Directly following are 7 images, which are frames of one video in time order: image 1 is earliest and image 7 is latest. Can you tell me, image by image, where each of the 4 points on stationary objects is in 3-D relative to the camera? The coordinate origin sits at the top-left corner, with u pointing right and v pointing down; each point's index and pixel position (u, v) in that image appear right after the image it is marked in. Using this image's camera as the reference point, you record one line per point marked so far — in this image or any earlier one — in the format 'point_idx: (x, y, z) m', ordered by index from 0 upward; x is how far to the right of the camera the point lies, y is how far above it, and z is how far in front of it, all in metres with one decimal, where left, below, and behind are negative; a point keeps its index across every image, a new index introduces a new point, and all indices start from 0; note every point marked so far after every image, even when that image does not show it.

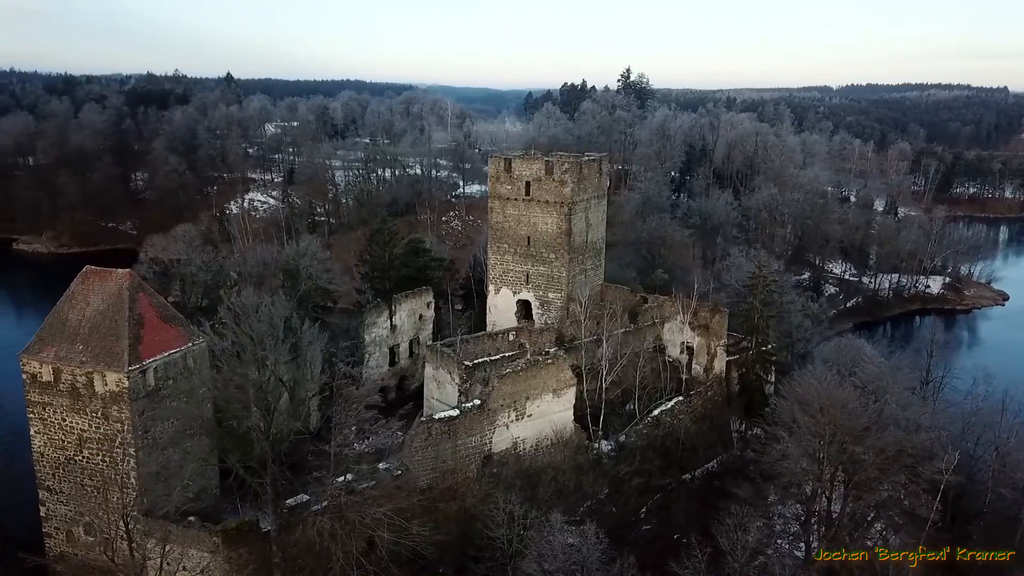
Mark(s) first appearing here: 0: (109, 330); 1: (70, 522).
0: (-5.0, -0.5, +10.0) m
1: (-5.7, -3.0, +10.5) m
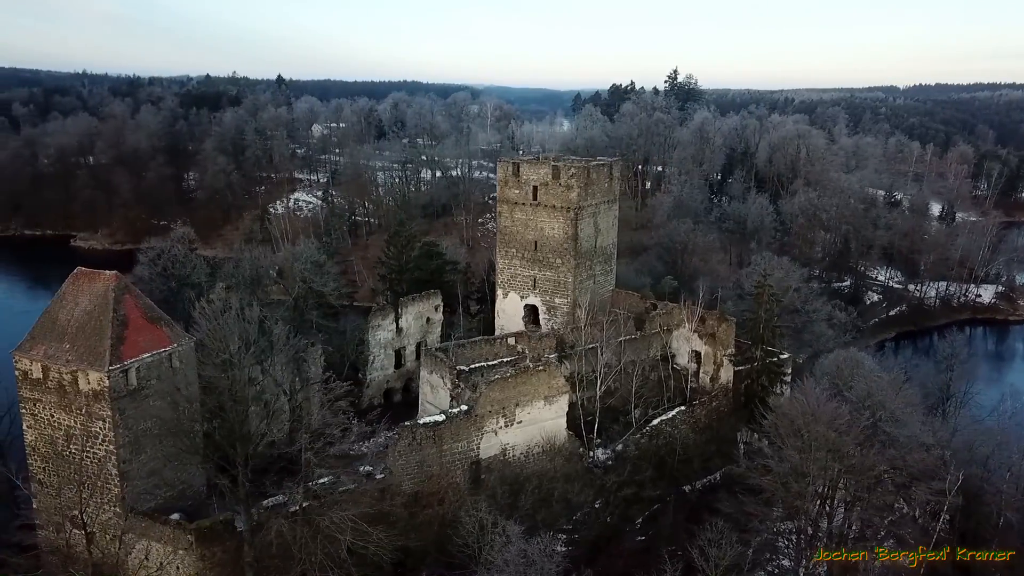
0: (-5.3, -0.5, +10.3) m
1: (-6.1, -3.1, +10.9) m
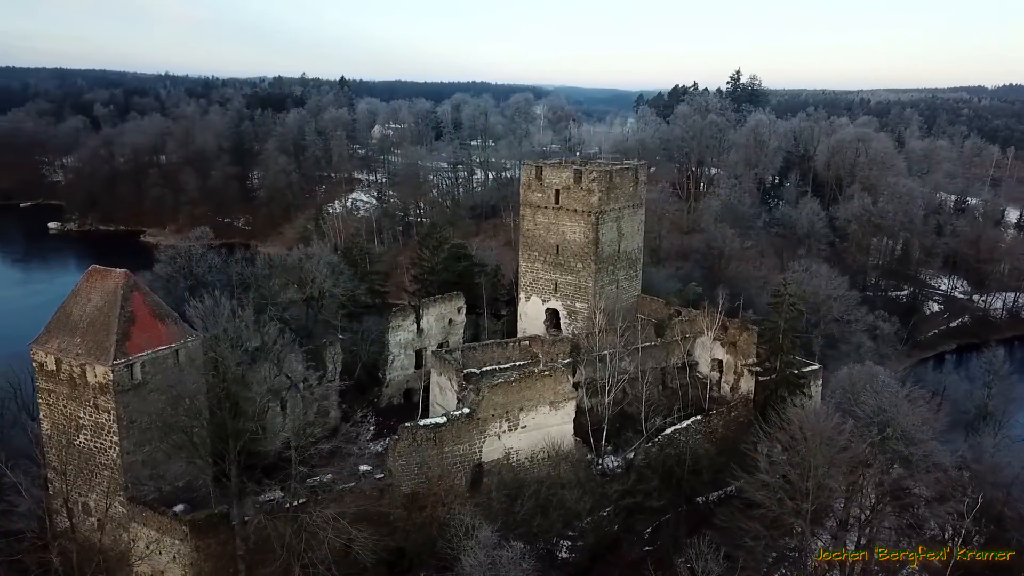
0: (-5.4, -0.5, +10.7) m
1: (-6.2, -3.0, +11.4) m
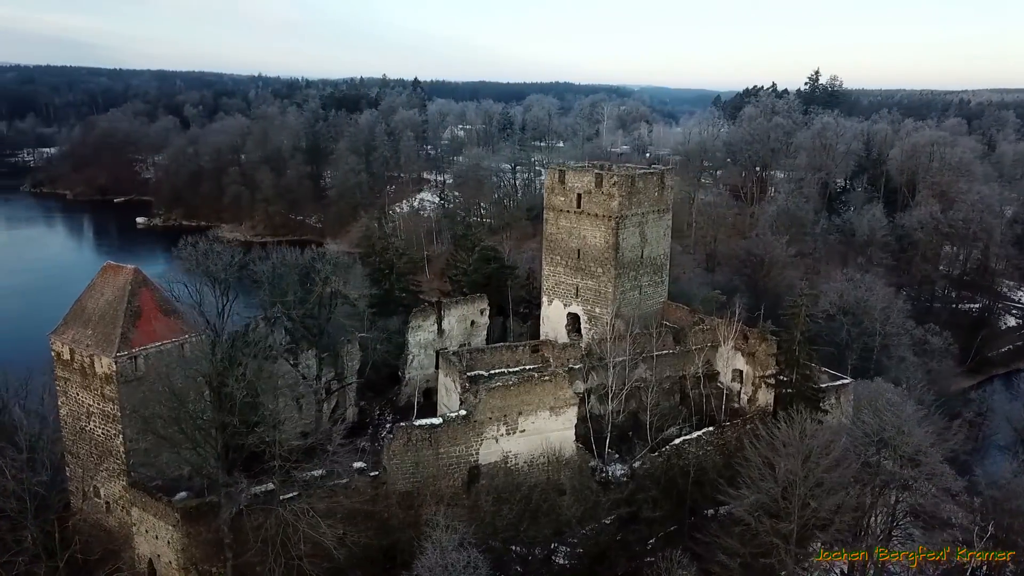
0: (-5.6, -0.4, +11.3) m
1: (-6.4, -2.9, +12.0) m
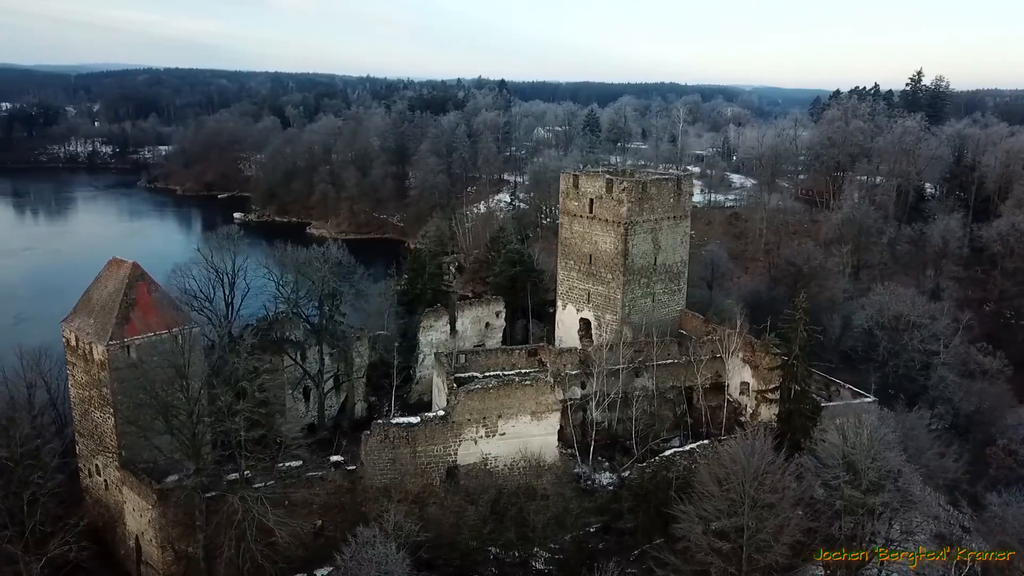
0: (-6.1, -0.3, +12.2) m
1: (-6.8, -2.8, +13.0) m
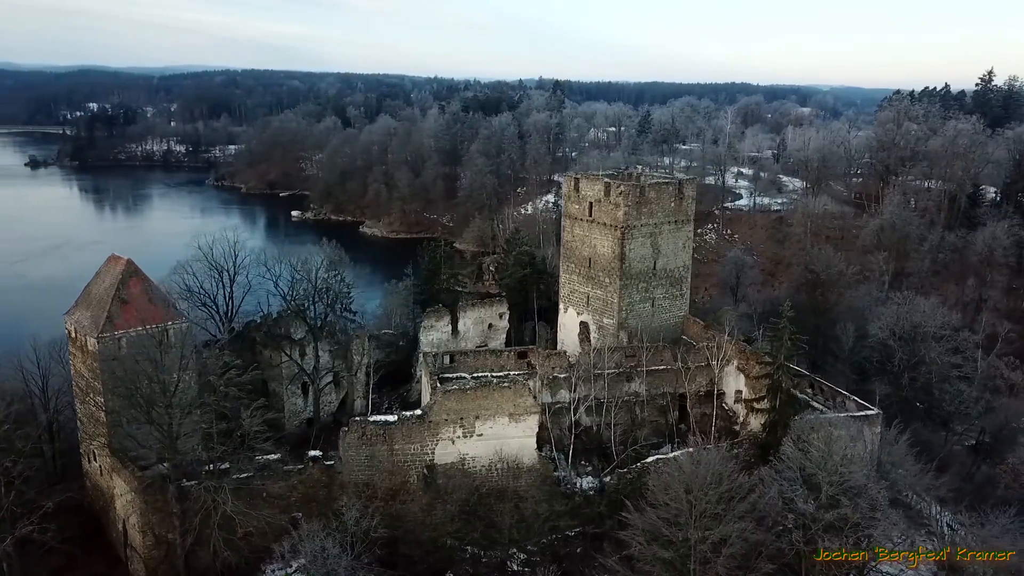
0: (-6.5, -0.2, +12.8) m
1: (-7.2, -2.7, +13.6) m
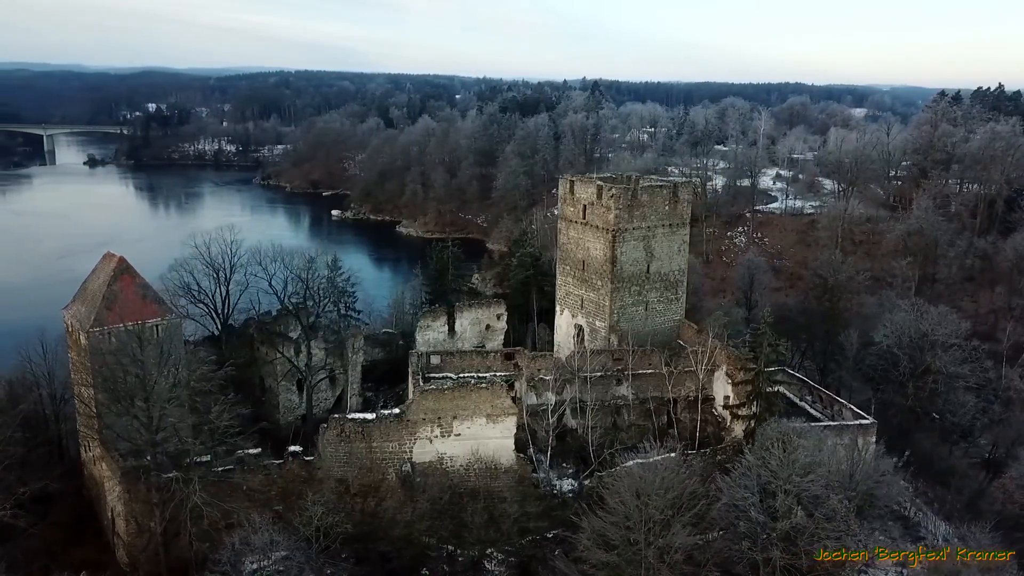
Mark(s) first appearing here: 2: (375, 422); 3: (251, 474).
0: (-6.8, -0.2, +13.2) m
1: (-7.5, -2.6, +14.2) m
2: (-2.3, -2.2, +13.0) m
3: (-4.1, -2.9, +12.7) m
